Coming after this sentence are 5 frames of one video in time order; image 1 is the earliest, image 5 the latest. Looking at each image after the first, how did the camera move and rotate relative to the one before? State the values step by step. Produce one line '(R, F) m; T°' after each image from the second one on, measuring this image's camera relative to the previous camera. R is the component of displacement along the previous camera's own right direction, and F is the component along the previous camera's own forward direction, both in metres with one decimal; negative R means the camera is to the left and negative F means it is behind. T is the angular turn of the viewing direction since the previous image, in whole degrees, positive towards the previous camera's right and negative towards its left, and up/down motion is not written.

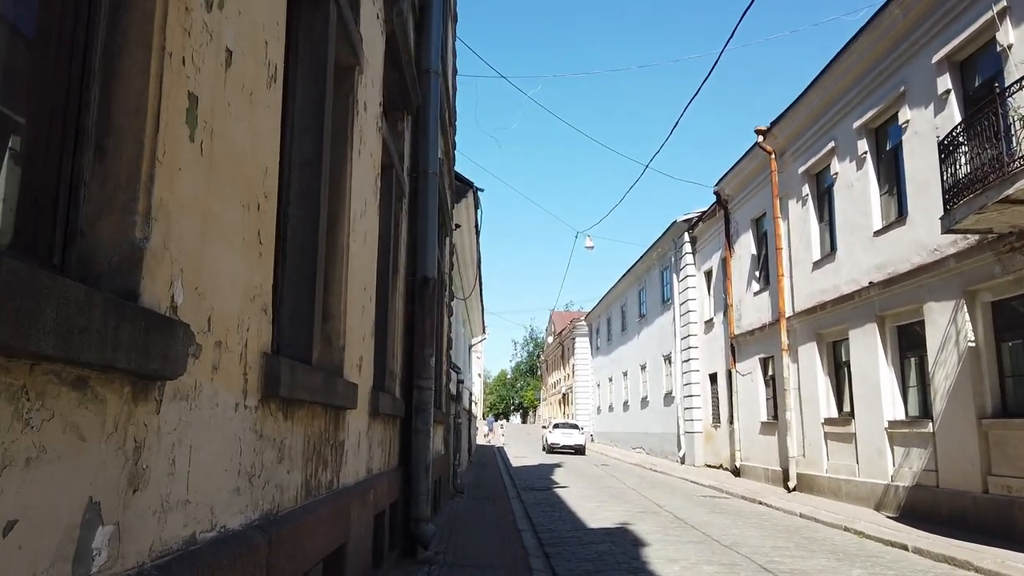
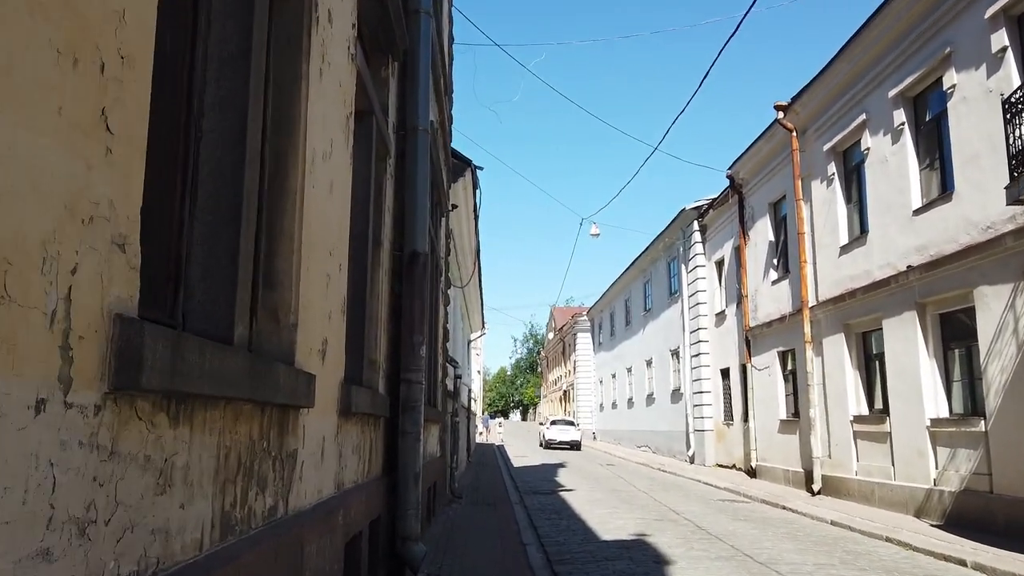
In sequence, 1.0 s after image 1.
(0.0, +1.2) m; 0°
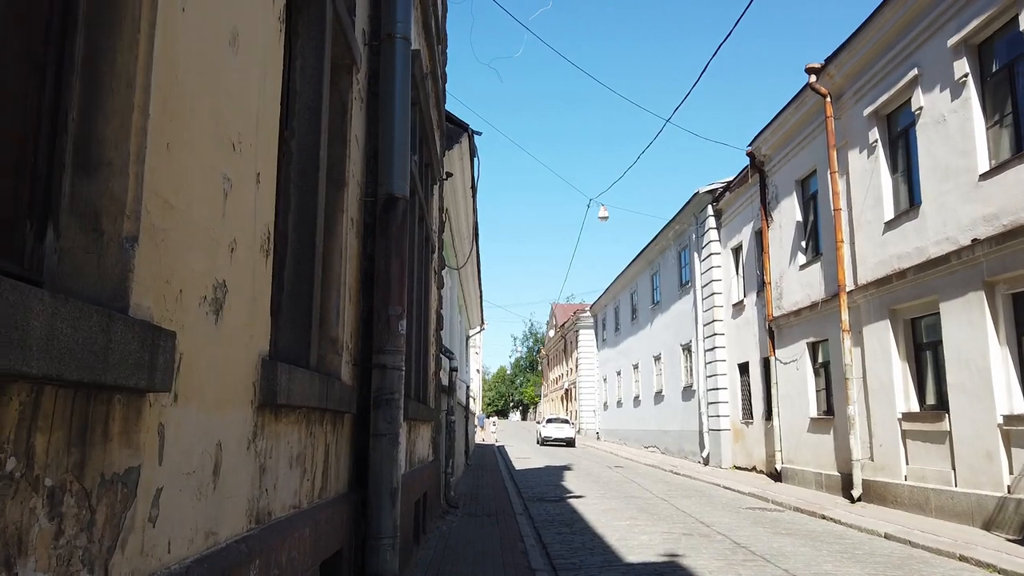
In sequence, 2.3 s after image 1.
(-0.1, +1.6) m; 0°
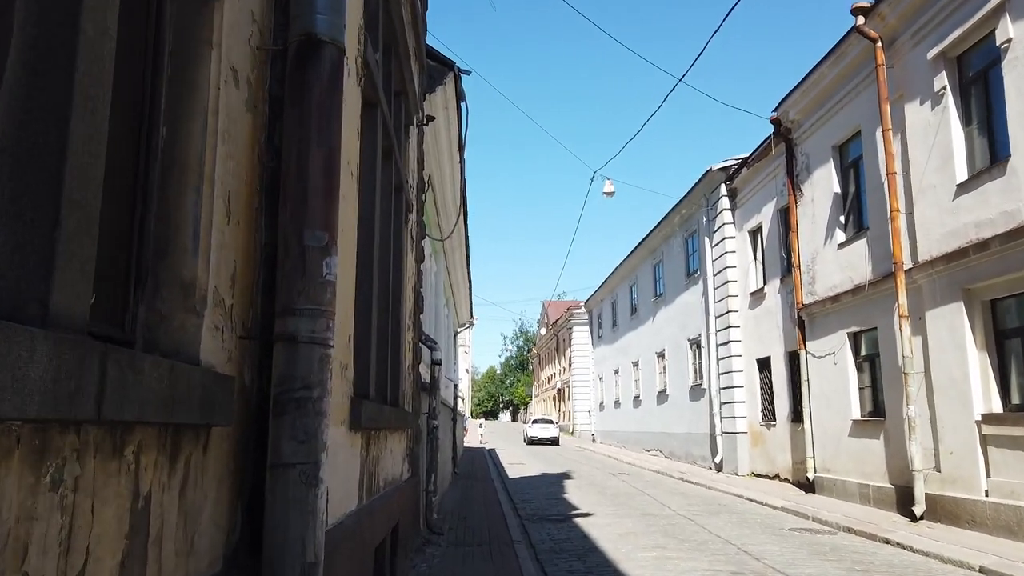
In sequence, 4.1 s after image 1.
(-0.1, +2.1) m; +1°
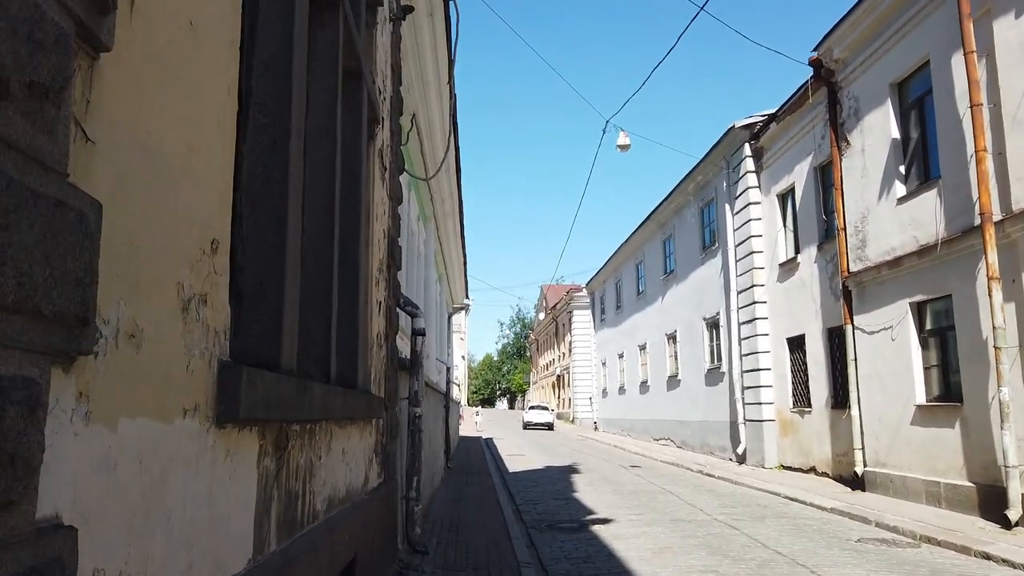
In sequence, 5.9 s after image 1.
(-0.1, +2.0) m; 0°
